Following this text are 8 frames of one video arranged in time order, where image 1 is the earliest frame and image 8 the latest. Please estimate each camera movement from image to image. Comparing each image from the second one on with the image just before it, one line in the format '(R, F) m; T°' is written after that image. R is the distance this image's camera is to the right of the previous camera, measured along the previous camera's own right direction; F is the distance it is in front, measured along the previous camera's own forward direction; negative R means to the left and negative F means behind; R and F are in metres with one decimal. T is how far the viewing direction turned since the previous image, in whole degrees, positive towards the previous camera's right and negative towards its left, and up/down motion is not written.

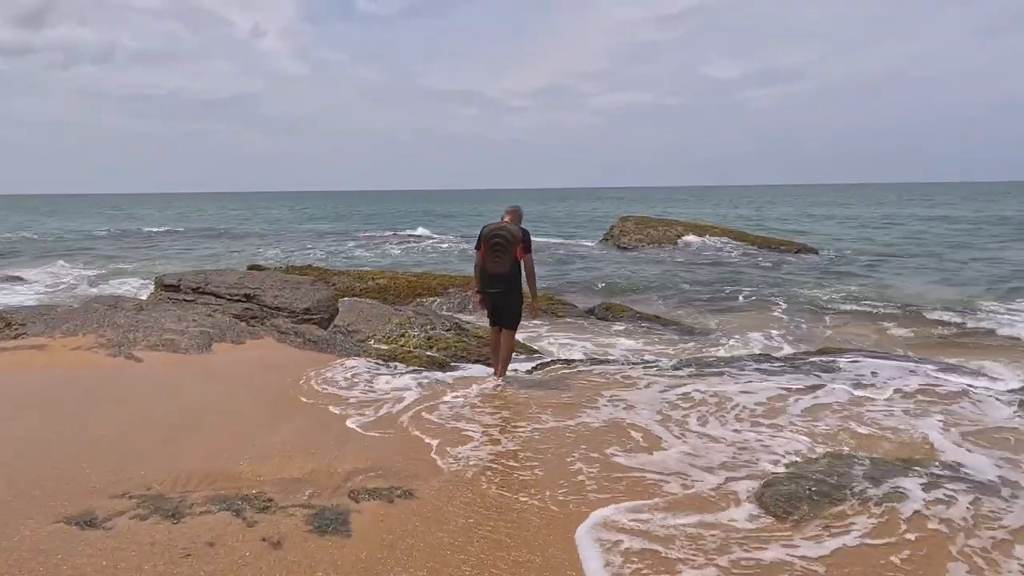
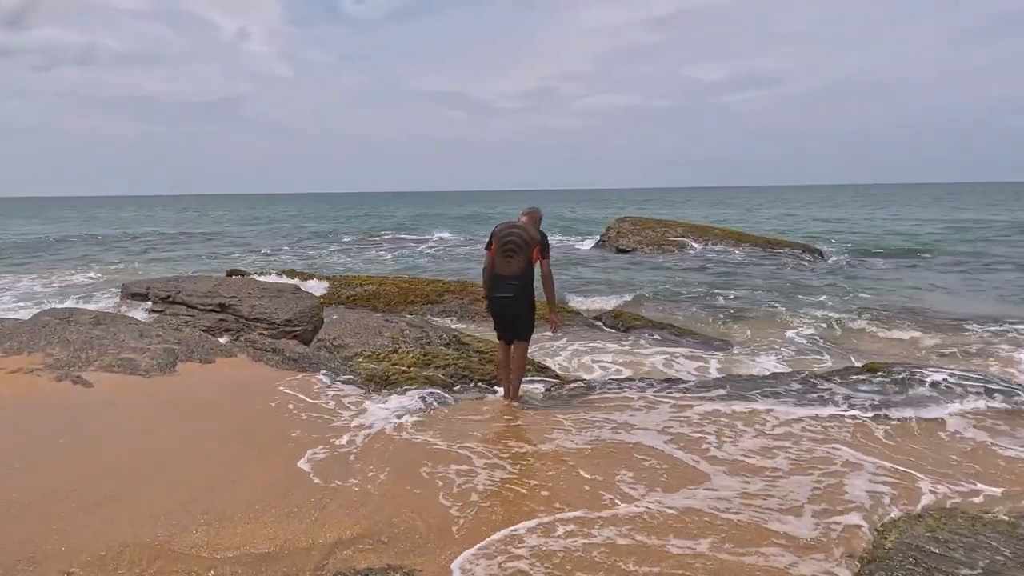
(-0.2, +1.1) m; +1°
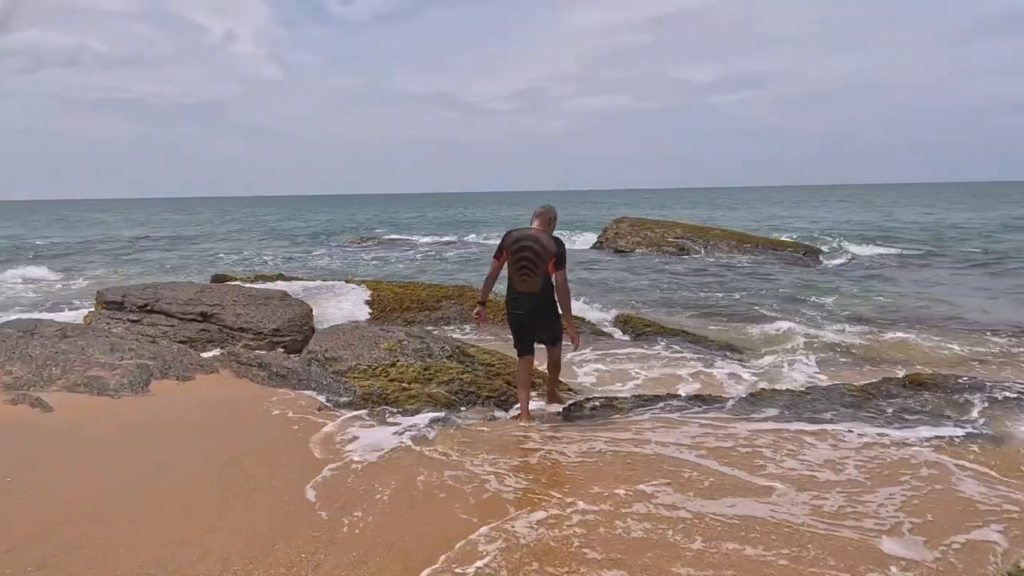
(-0.2, +0.8) m; +1°
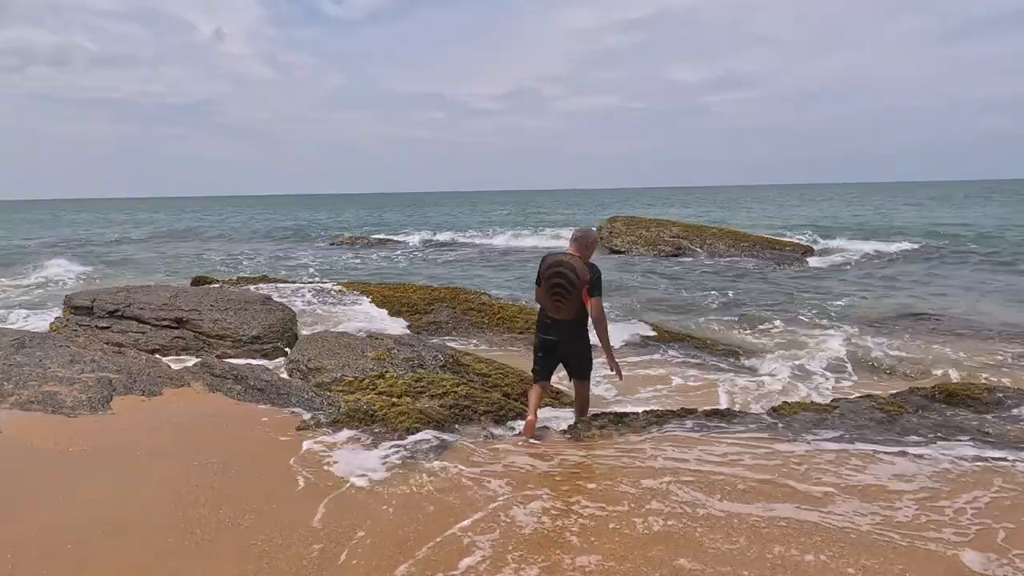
(-0.1, +0.6) m; +1°
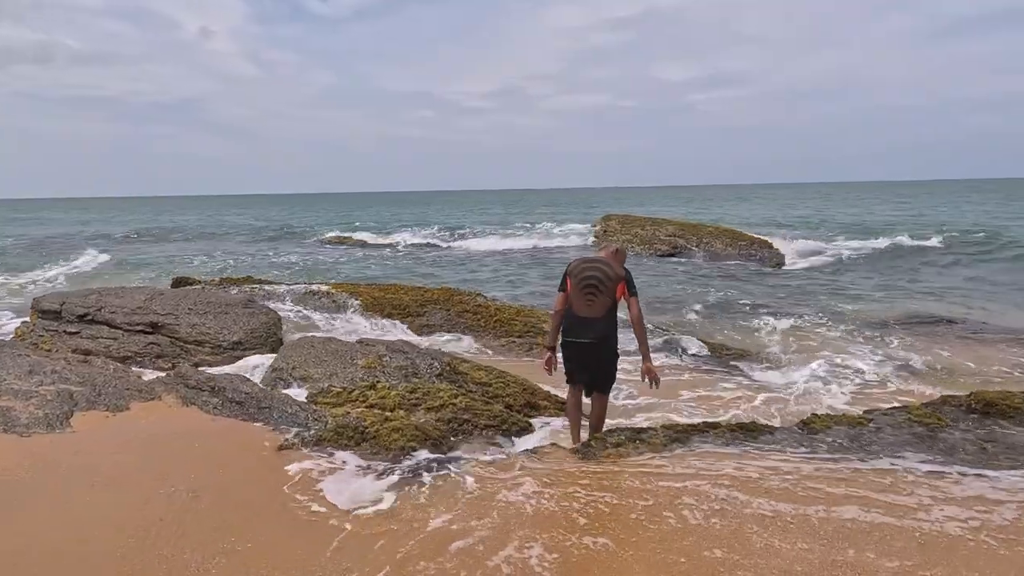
(-0.1, +0.6) m; +1°
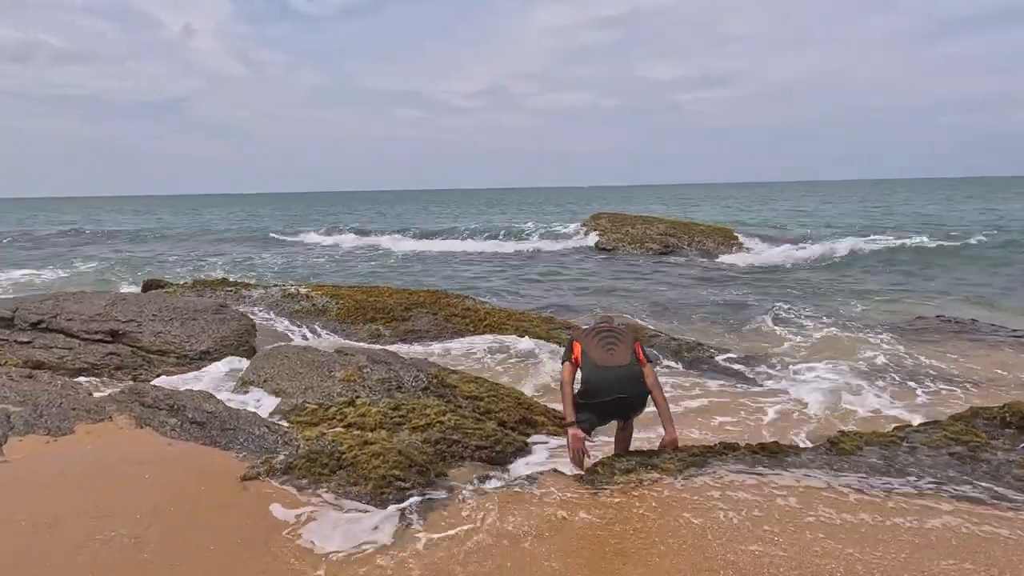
(-0.1, +0.6) m; +1°
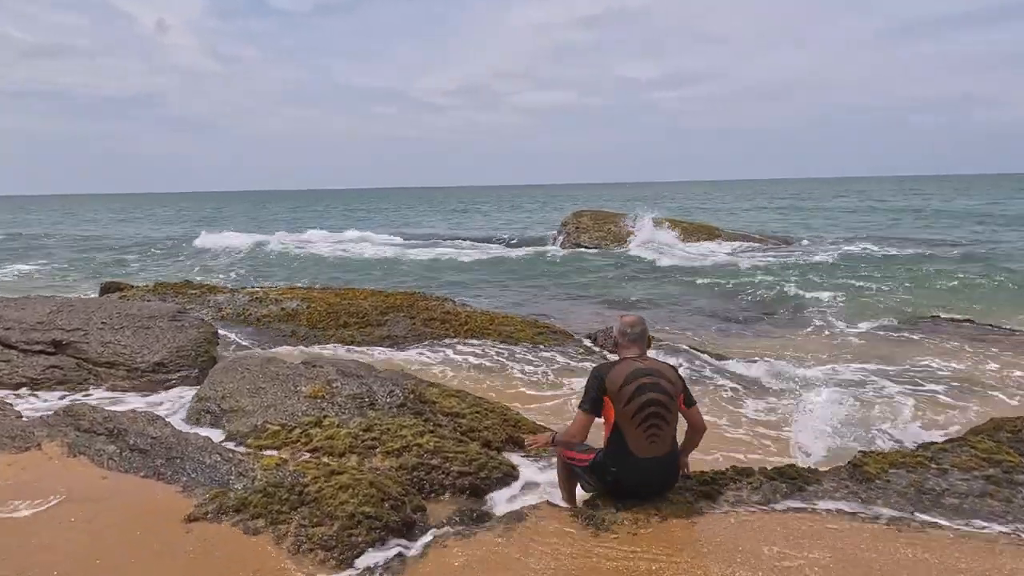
(0.0, +0.6) m; +2°
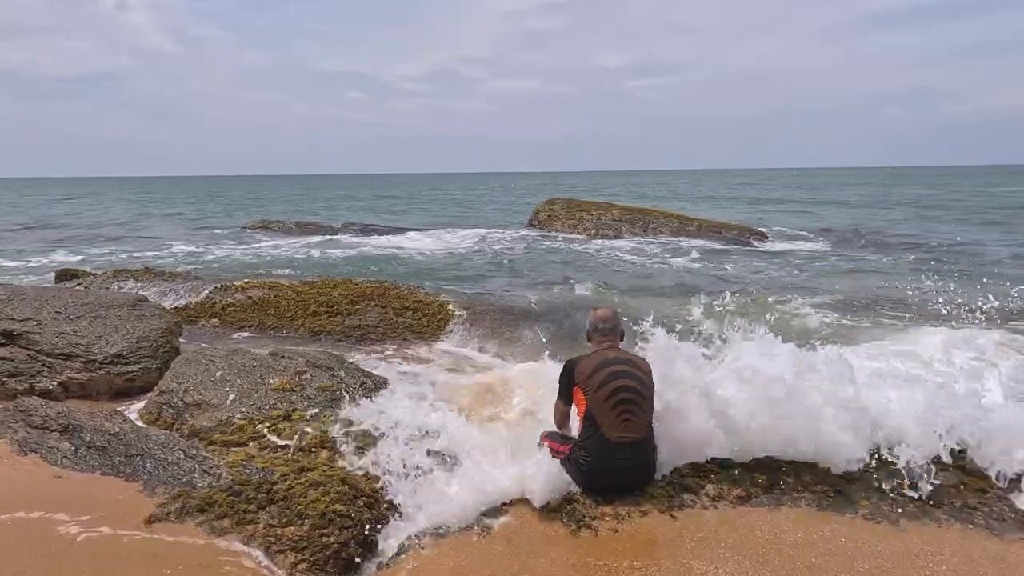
(-0.1, +0.1) m; +3°
